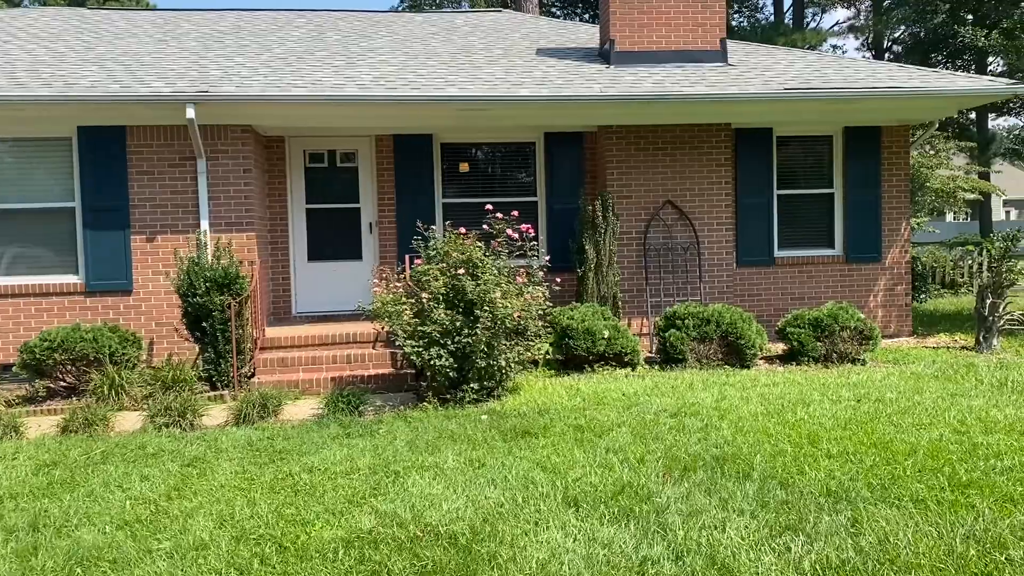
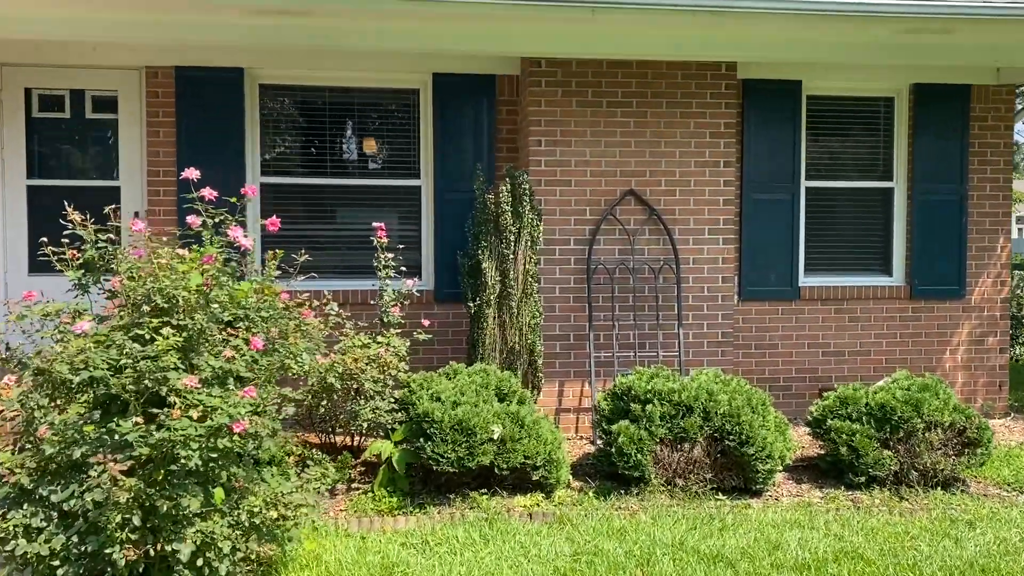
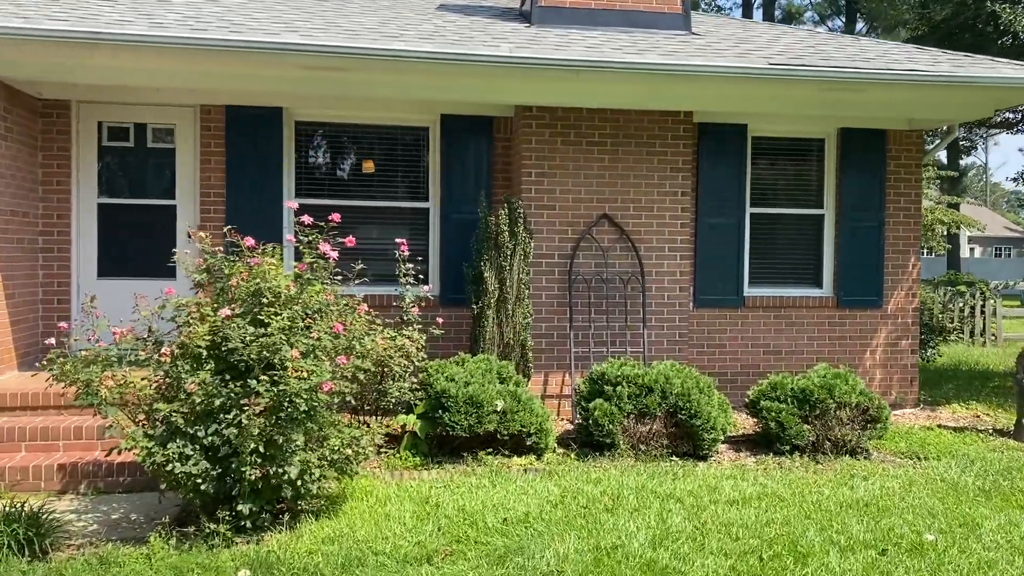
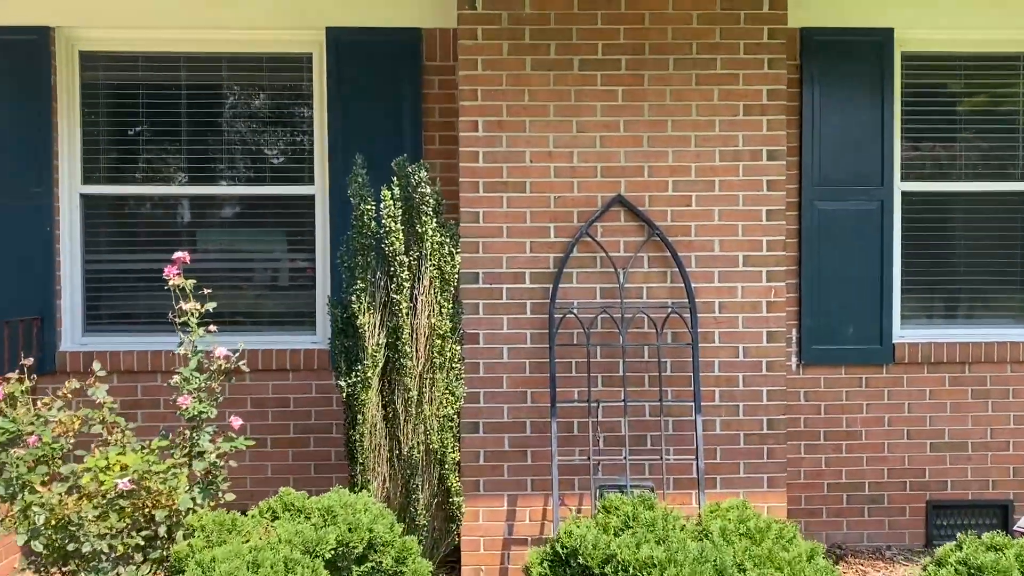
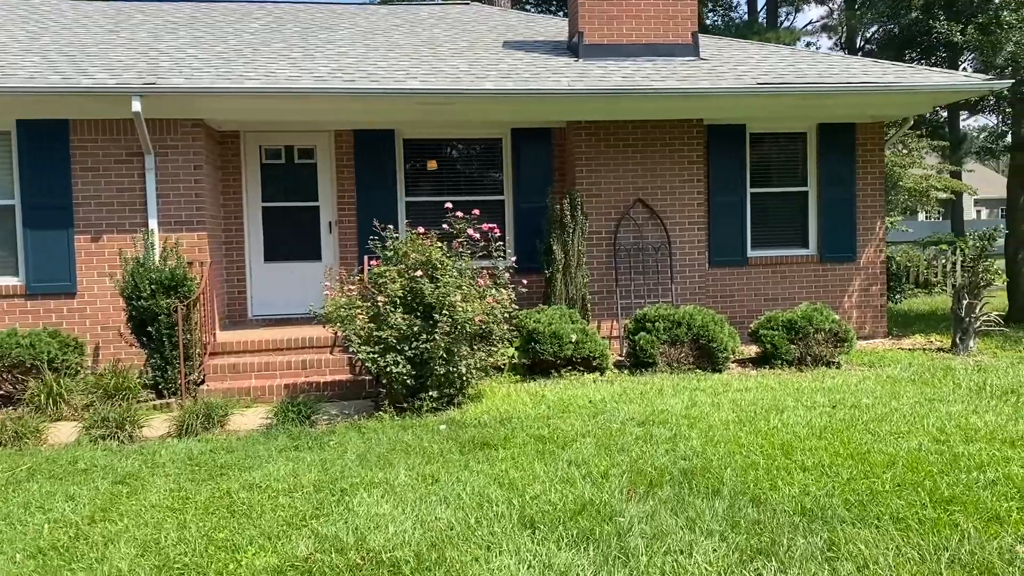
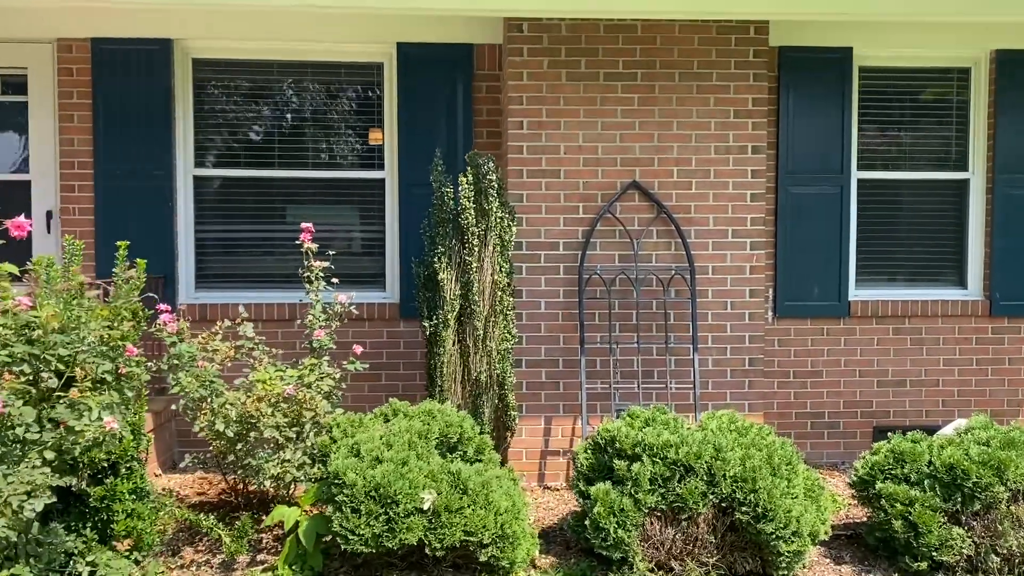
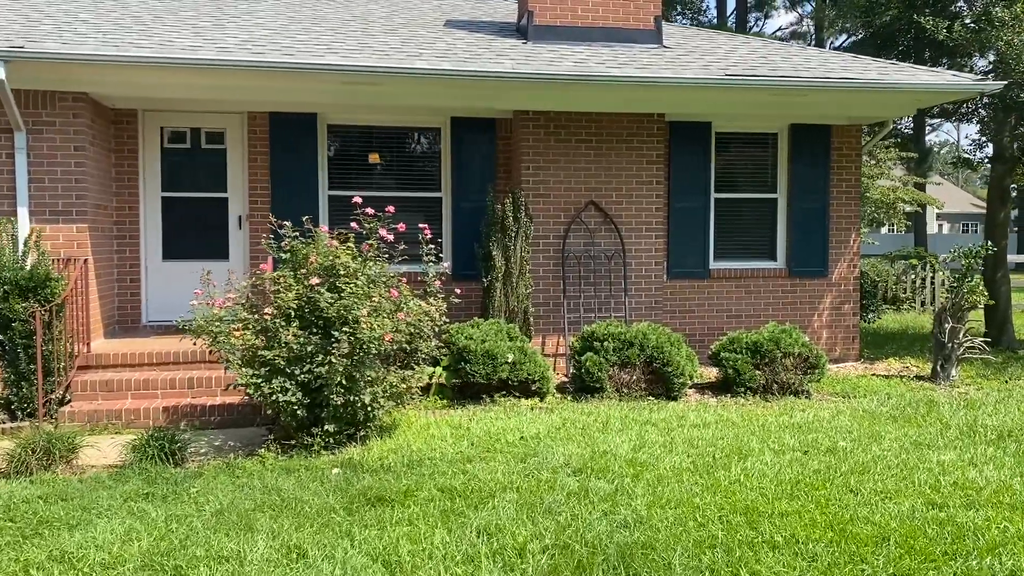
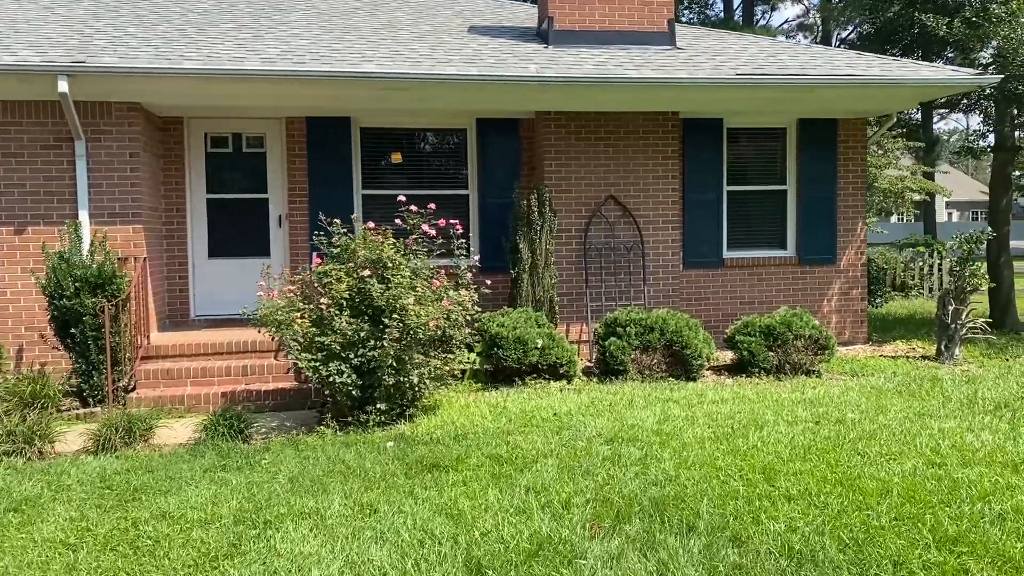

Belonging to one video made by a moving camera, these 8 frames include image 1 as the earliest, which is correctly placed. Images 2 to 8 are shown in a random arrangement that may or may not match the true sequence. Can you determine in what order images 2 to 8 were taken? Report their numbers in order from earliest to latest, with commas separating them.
5, 8, 7, 3, 2, 6, 4
